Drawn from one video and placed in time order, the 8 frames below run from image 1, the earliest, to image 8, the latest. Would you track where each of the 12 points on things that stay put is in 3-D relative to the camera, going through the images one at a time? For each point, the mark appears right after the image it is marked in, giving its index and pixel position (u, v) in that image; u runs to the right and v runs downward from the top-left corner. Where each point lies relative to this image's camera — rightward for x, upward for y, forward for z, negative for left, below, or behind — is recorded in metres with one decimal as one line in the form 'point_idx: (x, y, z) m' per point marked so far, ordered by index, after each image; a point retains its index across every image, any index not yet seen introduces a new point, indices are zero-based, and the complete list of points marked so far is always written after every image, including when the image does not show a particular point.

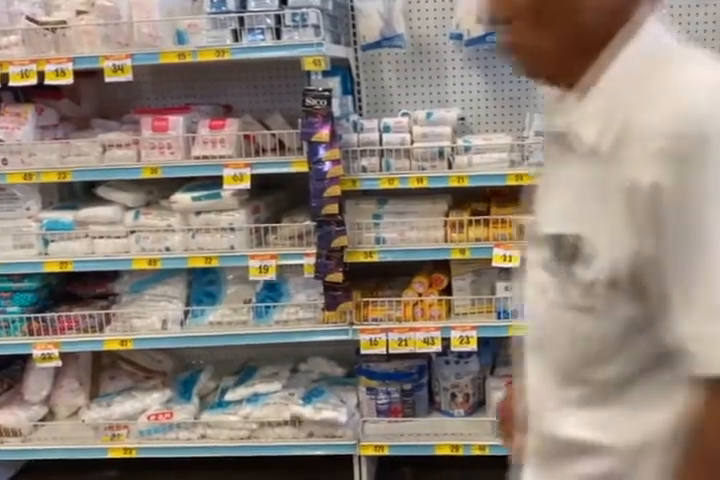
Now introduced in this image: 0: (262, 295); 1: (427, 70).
0: (-0.4, -0.2, +3.2) m
1: (+0.3, +0.8, +3.4) m
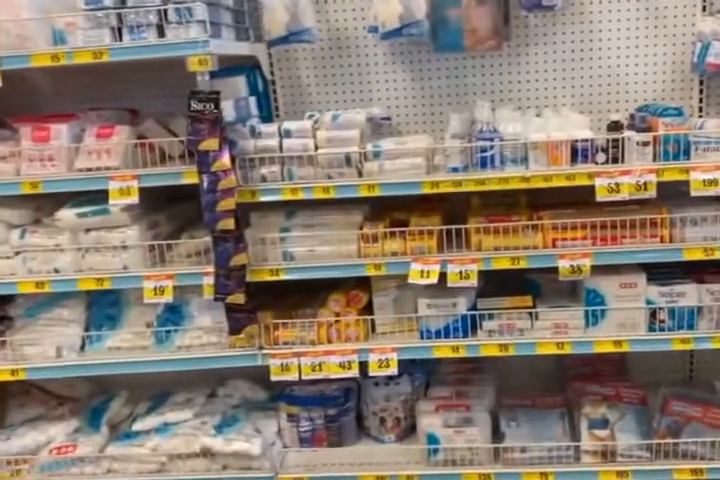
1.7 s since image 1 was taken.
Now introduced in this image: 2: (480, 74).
0: (-0.8, -0.3, +2.9) m
1: (-0.1, +0.7, +3.1) m
2: (+0.5, +0.7, +3.1) m
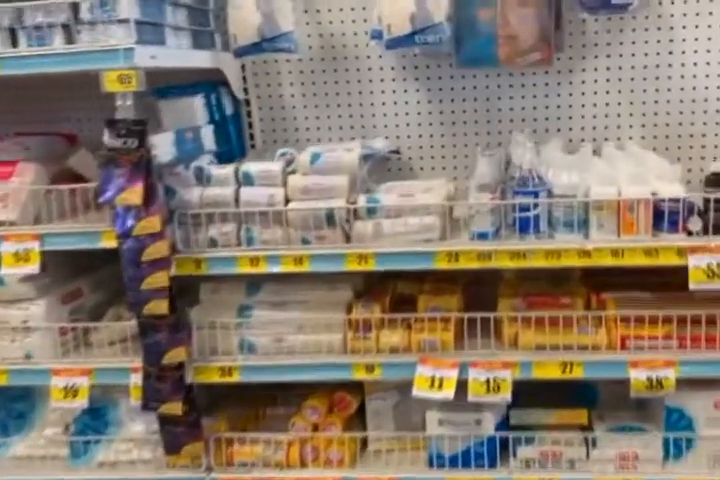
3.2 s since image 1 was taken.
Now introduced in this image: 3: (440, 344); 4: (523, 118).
0: (-0.8, -0.5, +2.2) m
1: (-0.1, +0.5, +2.4) m
2: (+0.5, +0.4, +2.3) m
3: (+0.2, -0.3, +1.9) m
4: (+0.5, +0.4, +2.3) m
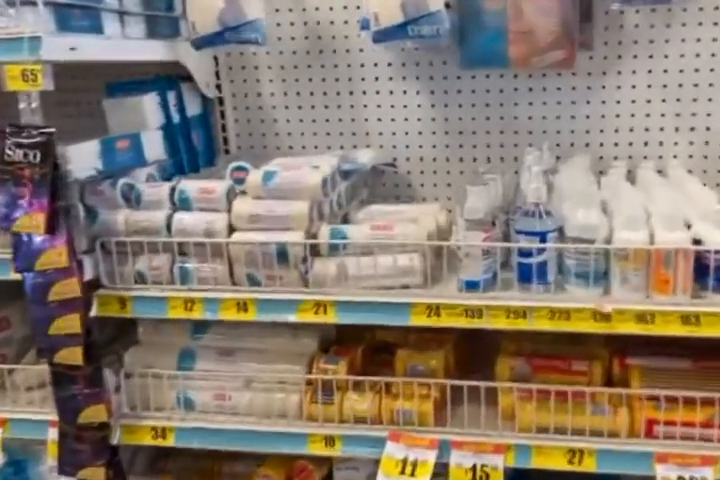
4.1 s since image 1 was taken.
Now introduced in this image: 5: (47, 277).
0: (-0.9, -0.6, +1.8) m
1: (-0.1, +0.4, +2.0) m
2: (+0.4, +0.3, +1.9) m
3: (+0.1, -0.4, +1.5) m
4: (+0.4, +0.3, +1.9) m
5: (-0.6, -0.1, +1.5) m
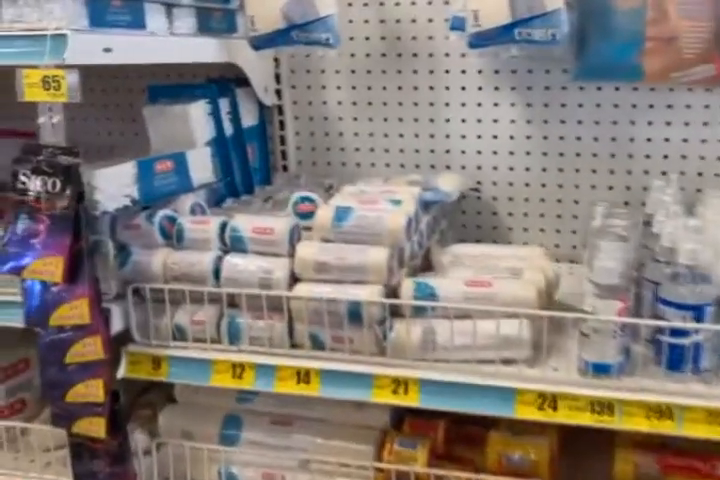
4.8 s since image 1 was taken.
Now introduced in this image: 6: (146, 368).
0: (-0.7, -0.6, +1.6) m
1: (+0.1, +0.3, +1.7) m
2: (+0.6, +0.2, +1.5) m
3: (+0.3, -0.5, +1.2) m
4: (+0.6, +0.2, +1.5) m
5: (-0.5, -0.1, +1.2) m
6: (-0.4, -0.2, +1.3) m
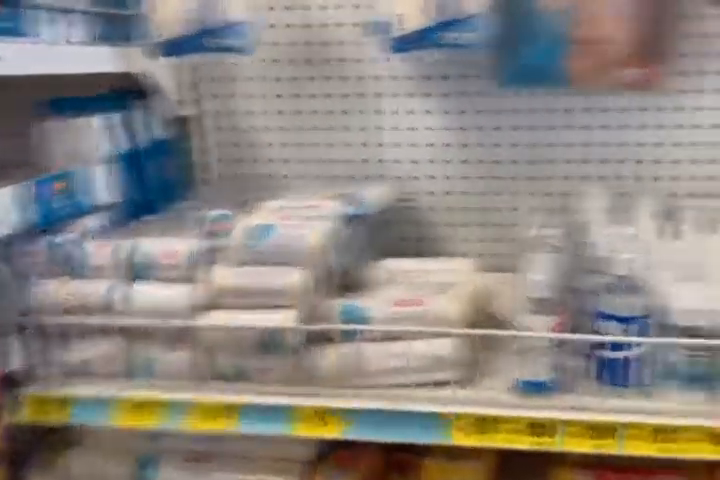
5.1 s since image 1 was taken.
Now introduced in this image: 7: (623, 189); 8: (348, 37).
0: (-0.9, -0.7, +1.4) m
1: (-0.1, +0.3, +1.6) m
2: (+0.5, +0.2, +1.5) m
3: (+0.2, -0.5, +1.1) m
4: (+0.5, +0.2, +1.5) m
5: (-0.6, -0.2, +1.1) m
6: (-0.5, -0.3, +1.1) m
7: (+0.5, +0.1, +1.5) m
8: (0.0, +0.4, +1.5) m
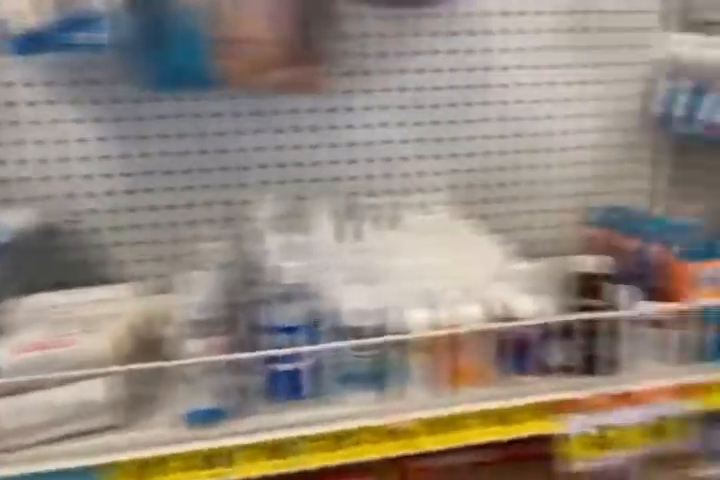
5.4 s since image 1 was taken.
0: (-1.3, -0.8, +0.9) m
1: (-0.7, +0.2, +1.4) m
2: (-0.2, +0.2, +1.4) m
3: (-0.3, -0.5, +1.0) m
4: (-0.2, +0.1, +1.4) m
5: (-1.0, -0.3, +0.7) m
6: (-0.9, -0.3, +0.8) m
7: (-0.1, +0.1, +1.4) m
8: (-0.7, +0.4, +1.3) m
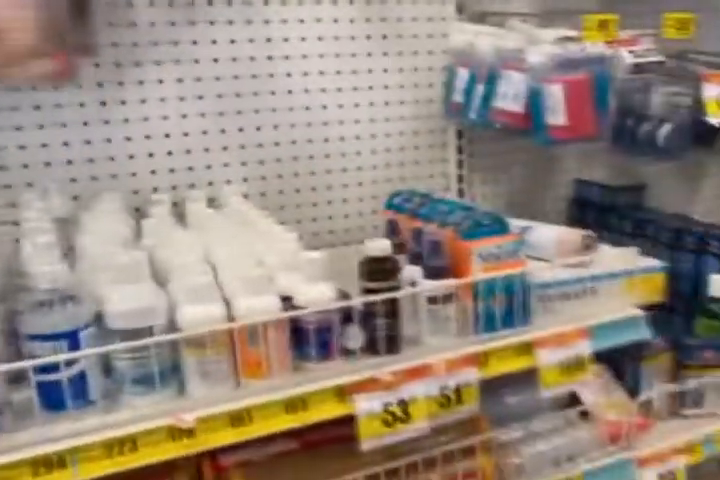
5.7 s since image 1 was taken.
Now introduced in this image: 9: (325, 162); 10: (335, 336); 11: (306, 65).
0: (-1.5, -0.9, +0.7) m
1: (-1.1, +0.2, +1.2) m
2: (-0.6, +0.2, +1.3) m
3: (-0.6, -0.5, +0.9) m
4: (-0.6, +0.1, +1.4) m
5: (-1.2, -0.3, +0.5) m
6: (-1.1, -0.4, +0.6) m
7: (-0.5, +0.1, +1.4) m
8: (-1.0, +0.3, +1.2) m
9: (-0.1, +0.2, +1.6) m
10: (0.0, -0.1, +1.1) m
11: (-0.1, +0.4, +1.5) m
